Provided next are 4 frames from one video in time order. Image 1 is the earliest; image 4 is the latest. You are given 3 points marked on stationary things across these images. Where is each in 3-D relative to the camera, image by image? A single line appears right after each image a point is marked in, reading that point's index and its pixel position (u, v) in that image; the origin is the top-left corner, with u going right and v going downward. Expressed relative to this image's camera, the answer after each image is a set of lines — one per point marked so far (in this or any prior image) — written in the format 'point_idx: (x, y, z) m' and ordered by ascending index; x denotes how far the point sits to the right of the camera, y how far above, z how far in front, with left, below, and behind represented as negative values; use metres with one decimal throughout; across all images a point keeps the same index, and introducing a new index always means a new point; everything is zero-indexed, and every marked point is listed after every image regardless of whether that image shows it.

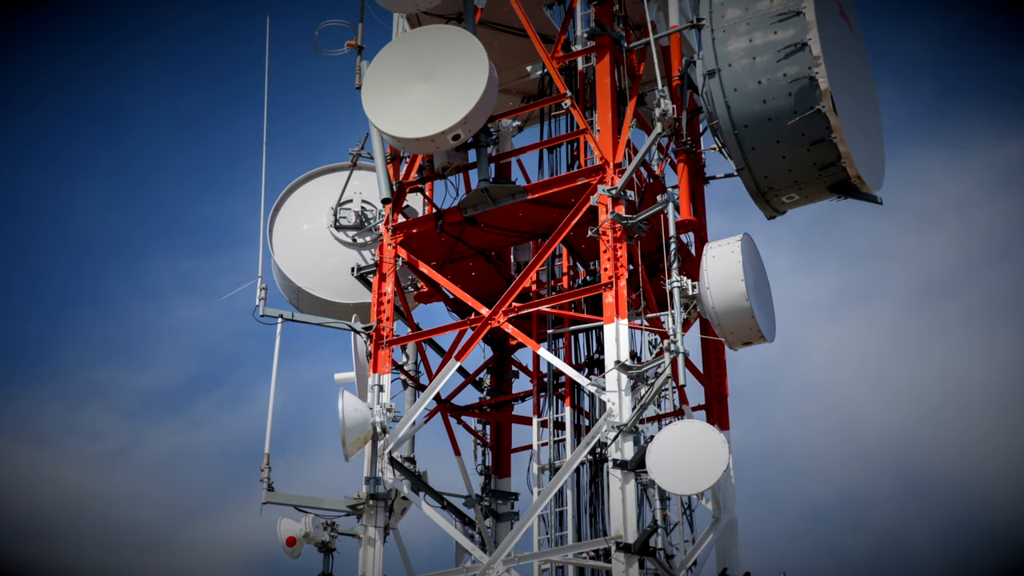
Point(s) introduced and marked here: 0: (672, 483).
0: (+2.7, -3.2, +19.3) m
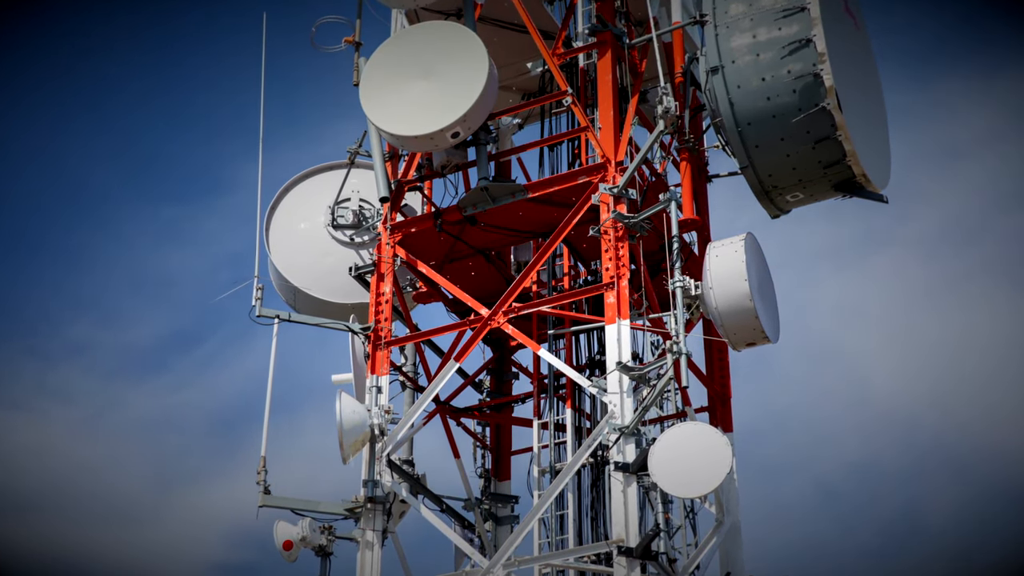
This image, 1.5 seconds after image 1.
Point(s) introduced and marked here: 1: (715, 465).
0: (+2.7, -3.2, +18.9) m
1: (+3.4, -2.9, +18.7) m
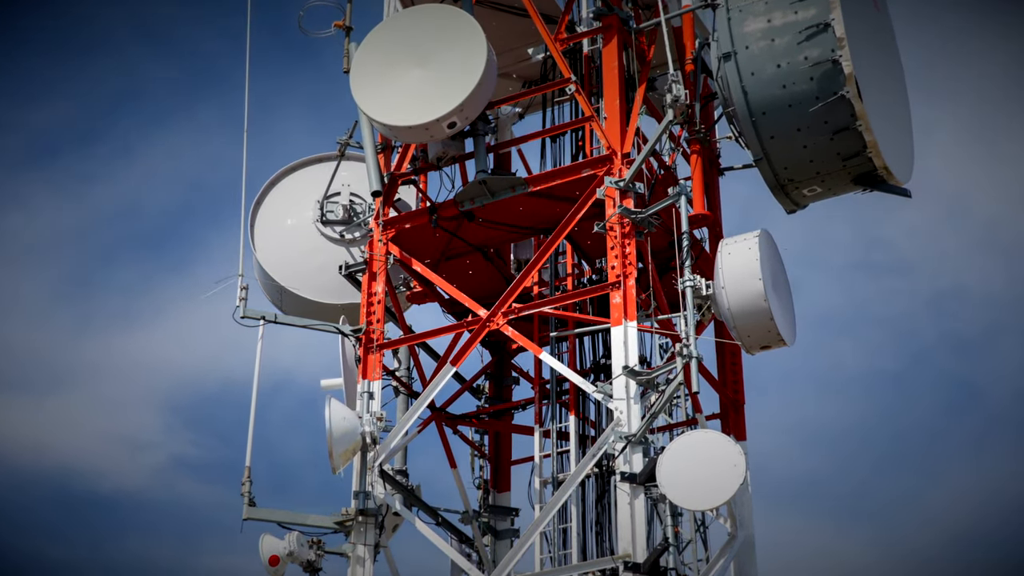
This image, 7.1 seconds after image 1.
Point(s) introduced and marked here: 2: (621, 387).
0: (+2.6, -3.2, +17.1) m
1: (+3.3, -2.9, +17.0) m
2: (+1.9, -1.7, +19.2) m
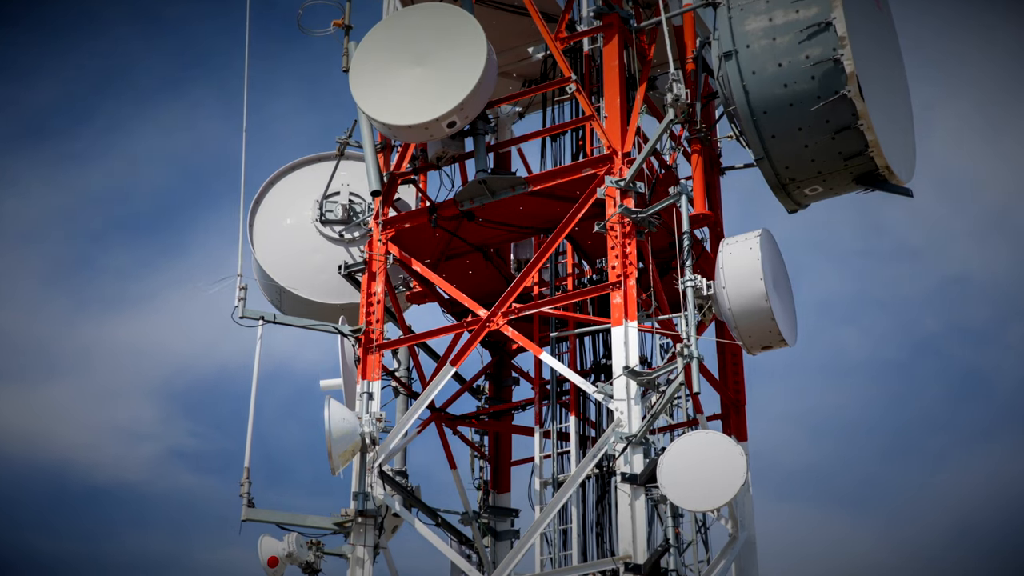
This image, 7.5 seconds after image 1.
0: (+2.6, -3.2, +17.0) m
1: (+3.3, -2.9, +16.8) m
2: (+1.9, -1.7, +19.1) m
